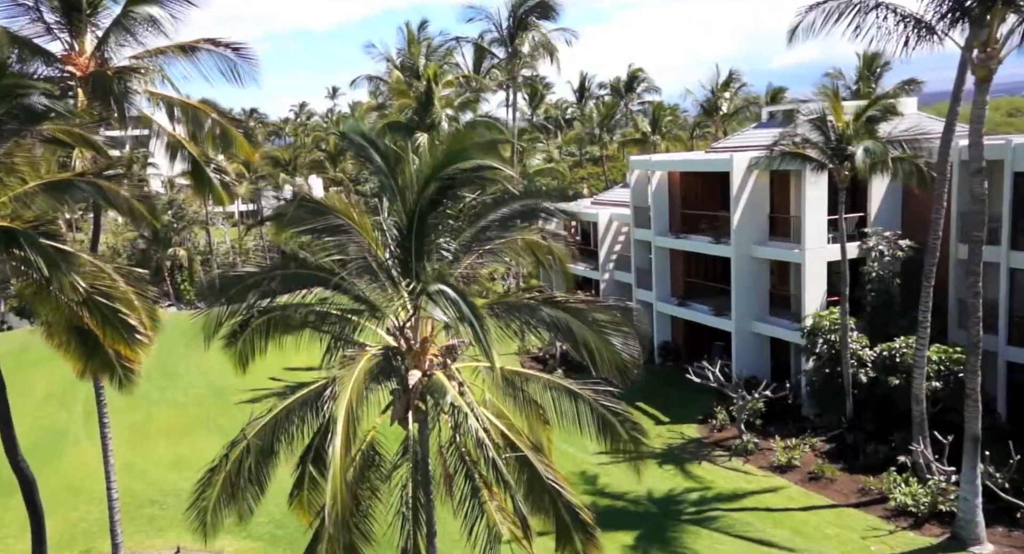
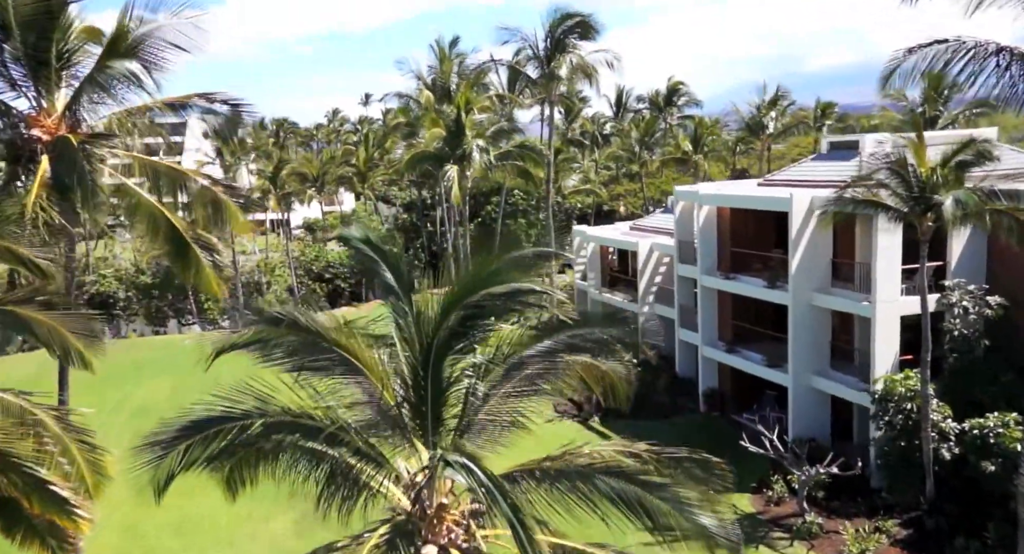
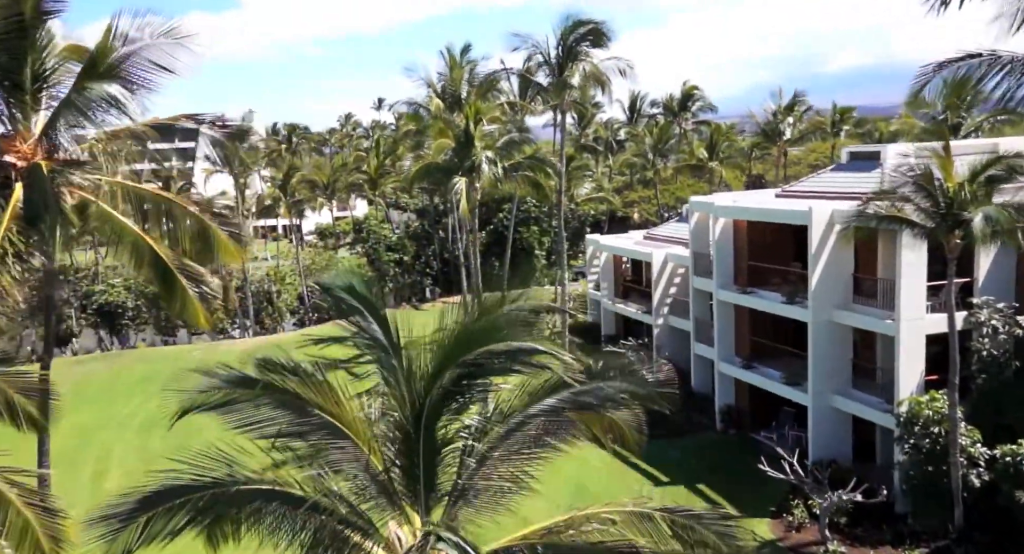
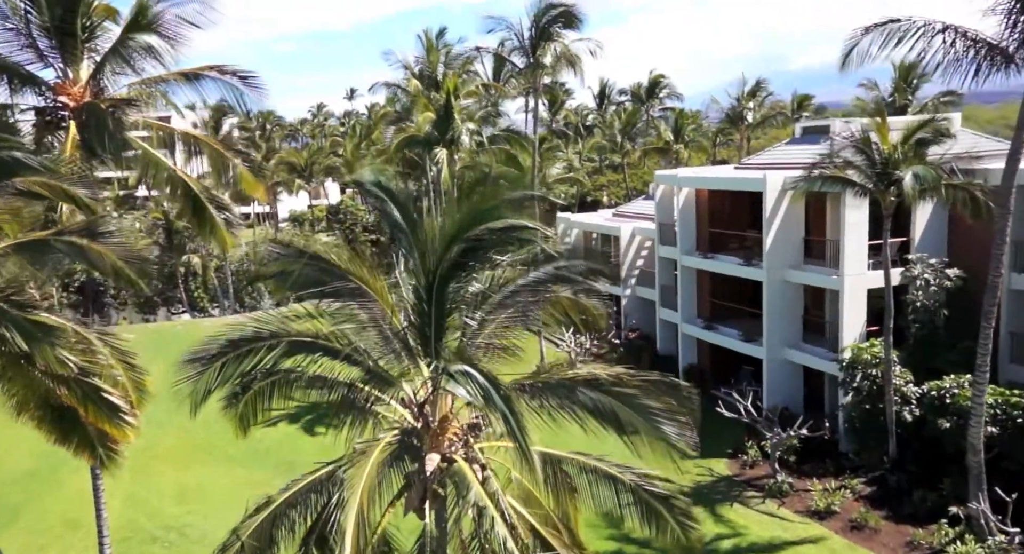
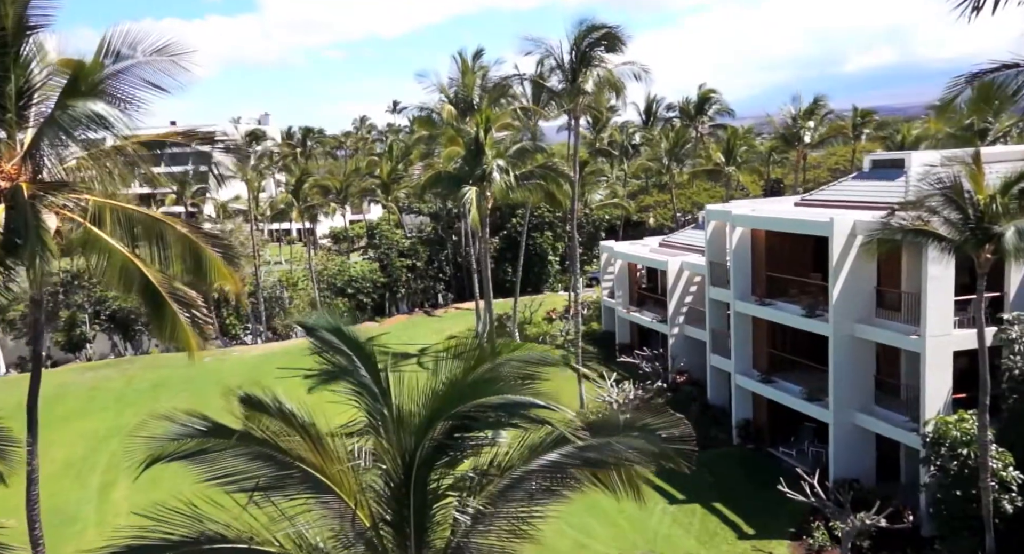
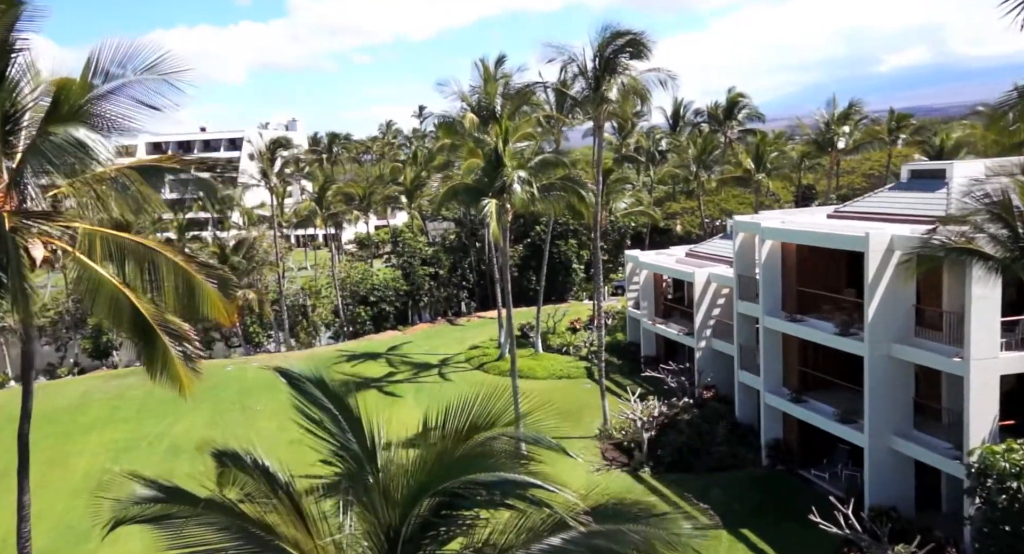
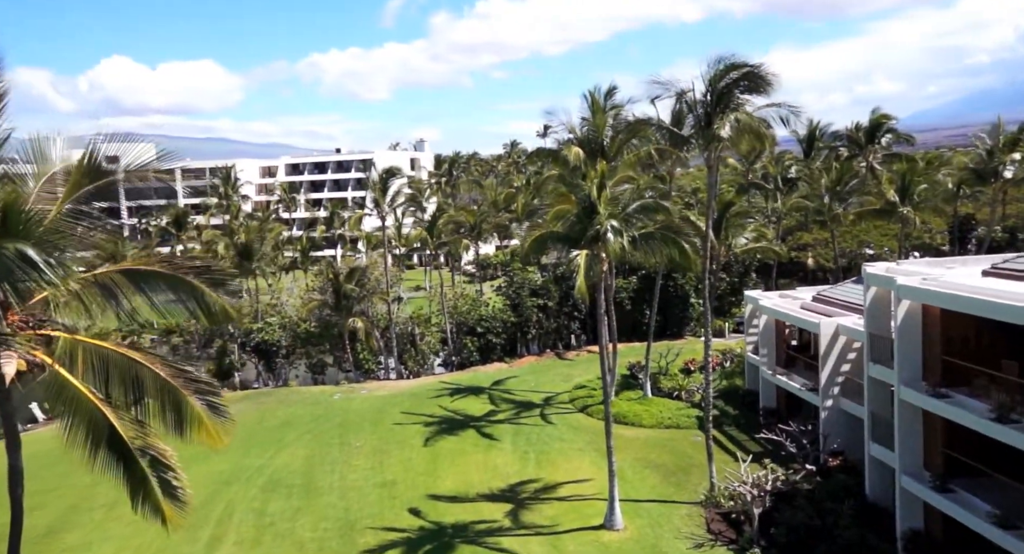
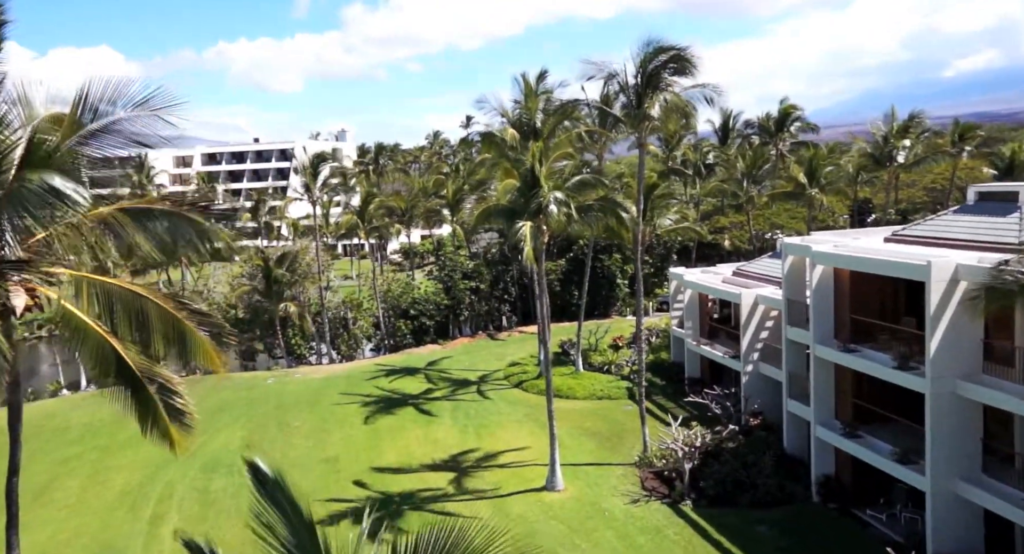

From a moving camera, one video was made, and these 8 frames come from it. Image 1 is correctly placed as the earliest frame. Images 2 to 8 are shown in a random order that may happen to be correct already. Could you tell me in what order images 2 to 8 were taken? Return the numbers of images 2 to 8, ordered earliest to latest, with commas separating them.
4, 2, 3, 5, 6, 8, 7
